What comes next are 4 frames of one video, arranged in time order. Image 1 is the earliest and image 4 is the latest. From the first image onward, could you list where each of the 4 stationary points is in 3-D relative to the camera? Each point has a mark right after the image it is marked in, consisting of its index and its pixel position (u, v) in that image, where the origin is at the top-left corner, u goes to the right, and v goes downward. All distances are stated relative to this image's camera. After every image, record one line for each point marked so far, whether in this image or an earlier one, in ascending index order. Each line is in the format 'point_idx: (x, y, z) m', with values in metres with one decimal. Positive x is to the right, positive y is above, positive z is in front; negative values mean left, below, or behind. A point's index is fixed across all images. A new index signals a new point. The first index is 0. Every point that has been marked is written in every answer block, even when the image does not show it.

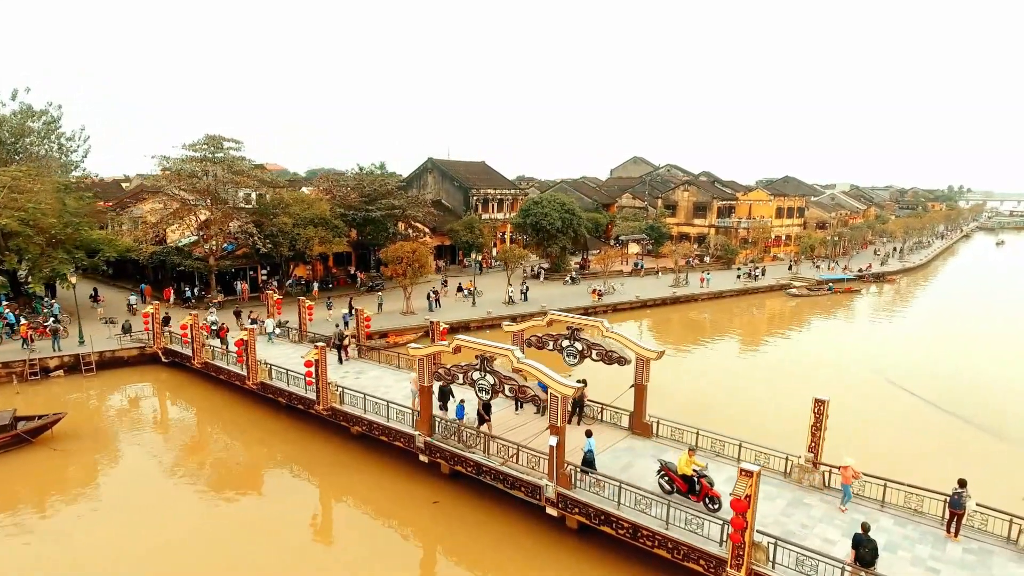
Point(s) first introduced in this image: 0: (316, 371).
0: (-4.8, -2.0, +14.7) m
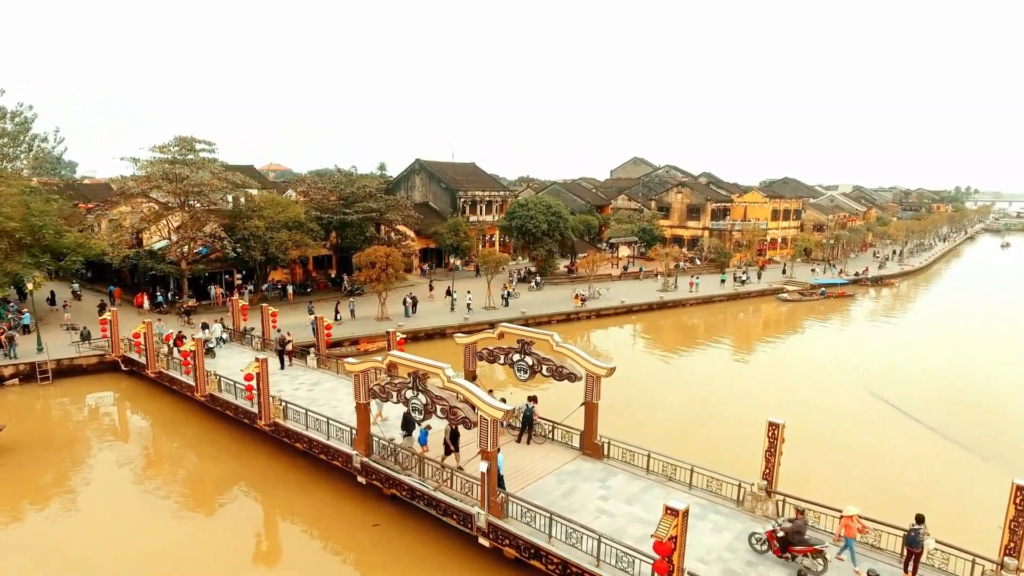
0: (-5.9, -2.2, +14.1) m
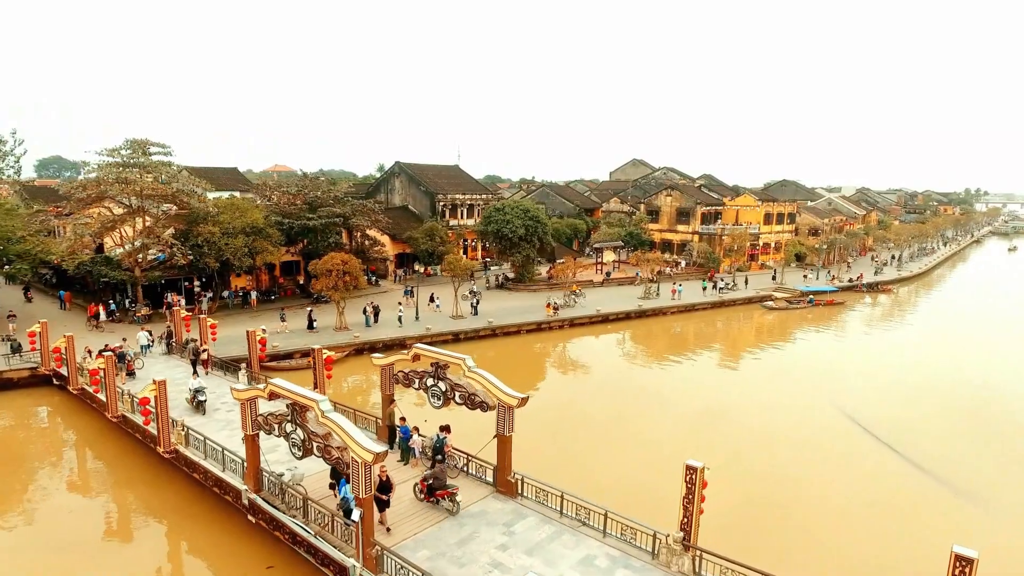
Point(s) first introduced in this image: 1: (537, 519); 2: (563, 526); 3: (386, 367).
0: (-7.6, -2.6, +13.0) m
1: (+0.4, -3.9, +10.2) m
2: (+0.8, -3.9, +10.0) m
3: (-2.7, -1.7, +12.9) m
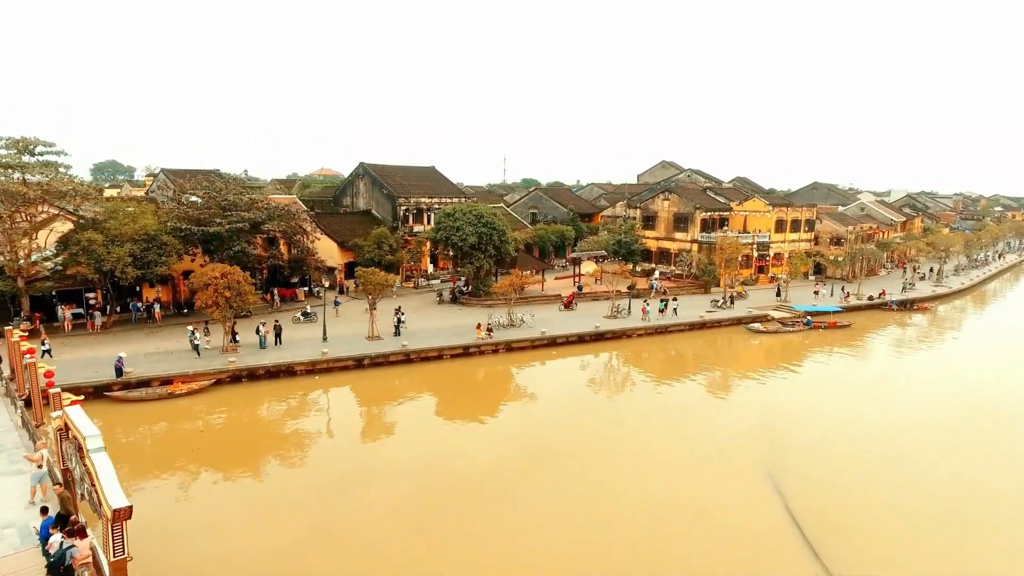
0: (-12.0, -3.1, +10.0) m
1: (-4.3, -4.5, +6.6) m
2: (-3.9, -4.5, +6.3) m
3: (-7.2, -2.3, +9.6) m
